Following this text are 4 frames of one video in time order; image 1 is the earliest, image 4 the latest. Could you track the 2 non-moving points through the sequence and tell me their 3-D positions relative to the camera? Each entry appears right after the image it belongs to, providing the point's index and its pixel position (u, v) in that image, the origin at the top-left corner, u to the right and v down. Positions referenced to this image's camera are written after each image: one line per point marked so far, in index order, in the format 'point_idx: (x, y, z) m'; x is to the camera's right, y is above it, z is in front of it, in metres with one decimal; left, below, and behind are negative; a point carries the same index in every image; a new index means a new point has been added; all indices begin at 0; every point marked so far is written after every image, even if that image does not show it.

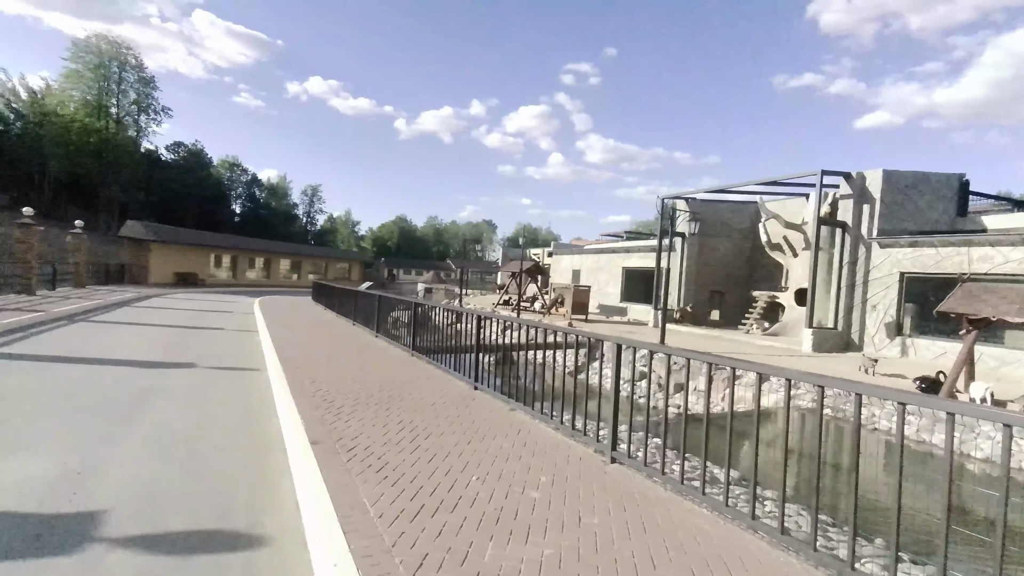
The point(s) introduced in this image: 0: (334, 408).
0: (-1.7, -1.1, +5.2) m
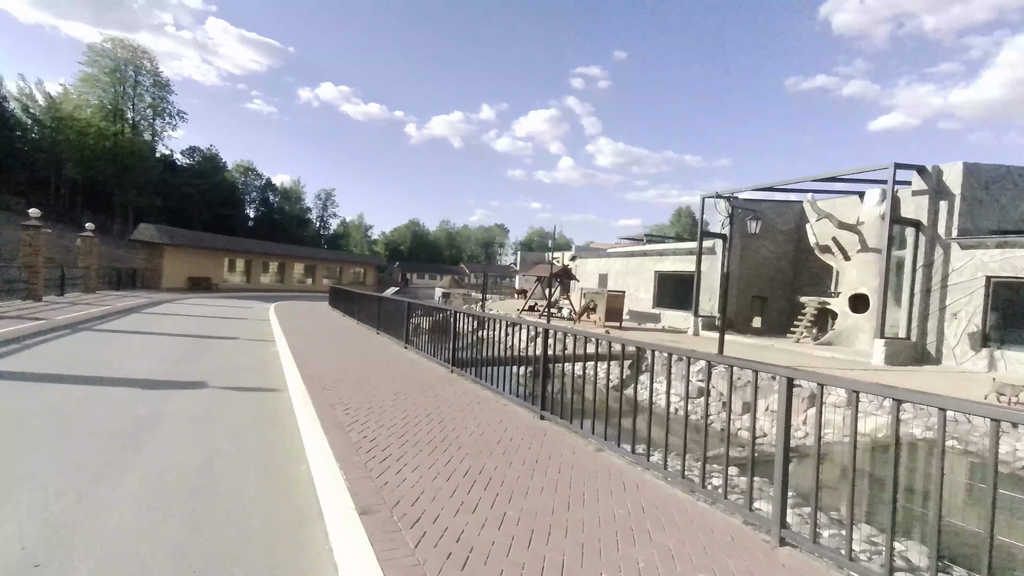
0: (-1.1, -1.1, +4.2) m
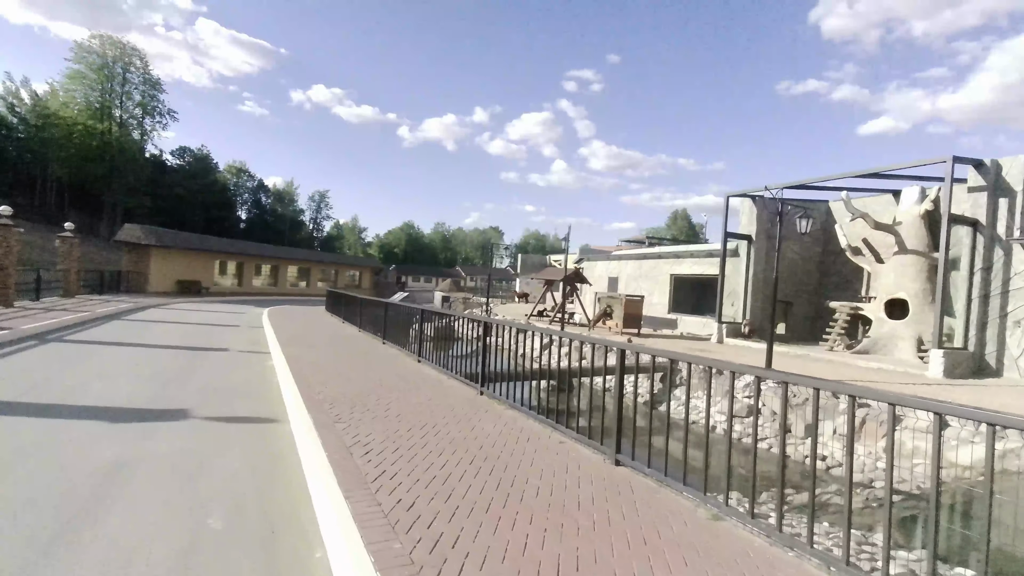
0: (-0.6, -1.2, +3.1) m
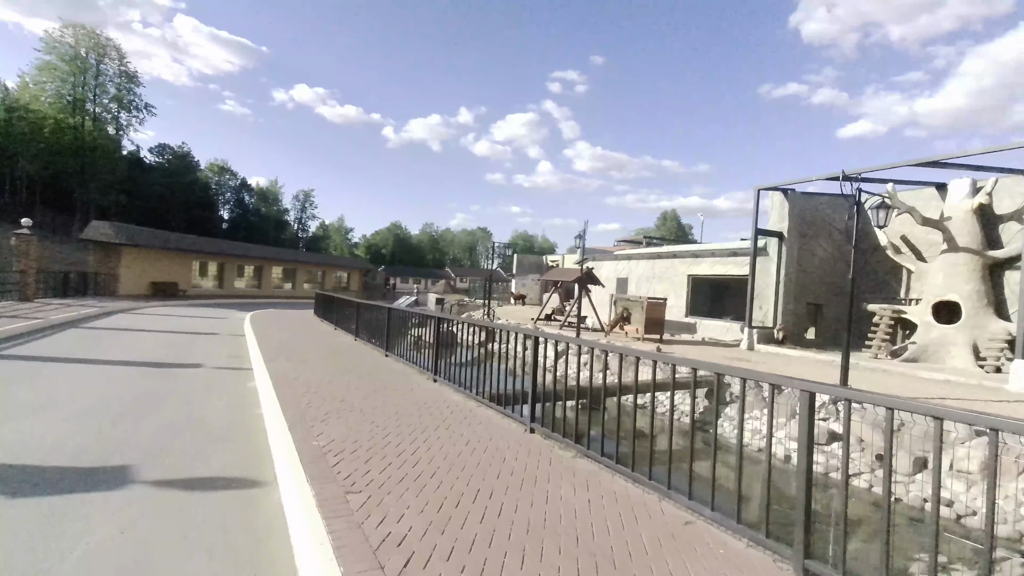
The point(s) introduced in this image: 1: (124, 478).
0: (0.0, -1.2, +1.7) m
1: (-2.6, -1.2, +3.7) m
